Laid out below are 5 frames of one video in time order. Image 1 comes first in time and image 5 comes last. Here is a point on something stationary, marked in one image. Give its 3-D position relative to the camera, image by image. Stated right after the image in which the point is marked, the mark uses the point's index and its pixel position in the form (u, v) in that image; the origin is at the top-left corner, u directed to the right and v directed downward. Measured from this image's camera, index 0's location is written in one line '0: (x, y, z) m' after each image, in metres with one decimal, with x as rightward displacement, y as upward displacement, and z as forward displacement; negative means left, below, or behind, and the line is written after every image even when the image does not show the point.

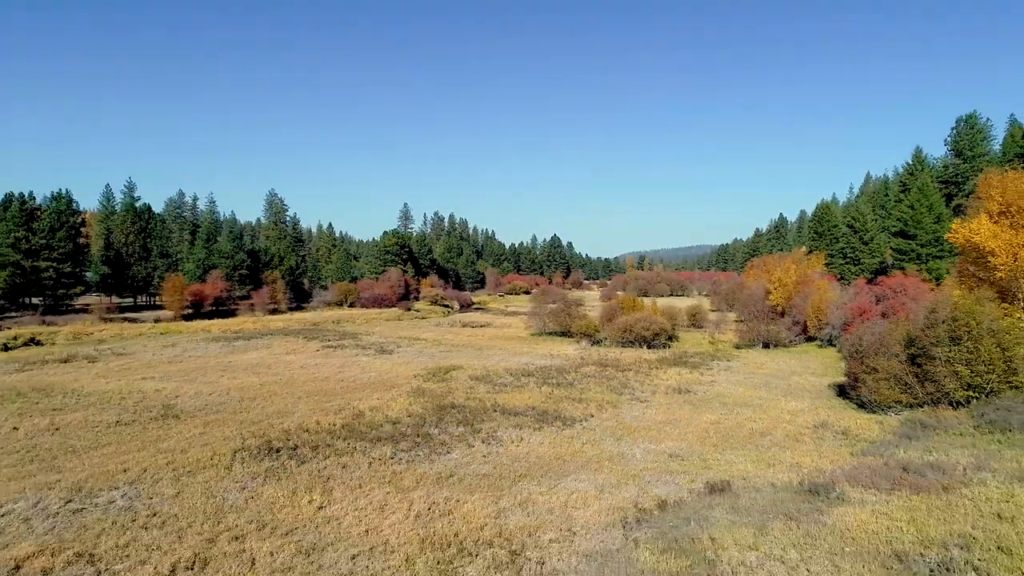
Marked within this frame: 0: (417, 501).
0: (-2.3, -5.1, +16.7) m
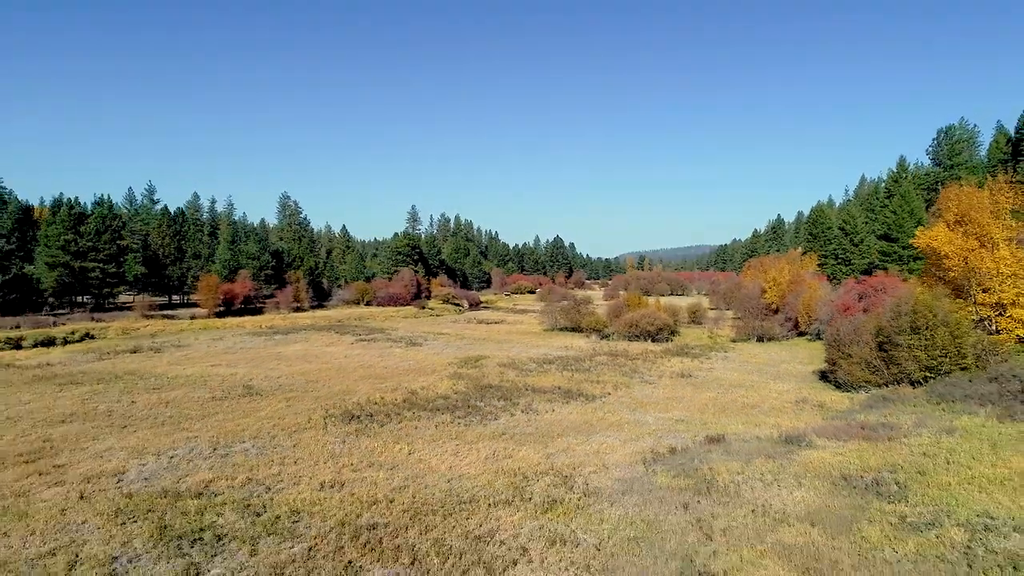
0: (-0.9, -5.0, +21.5) m
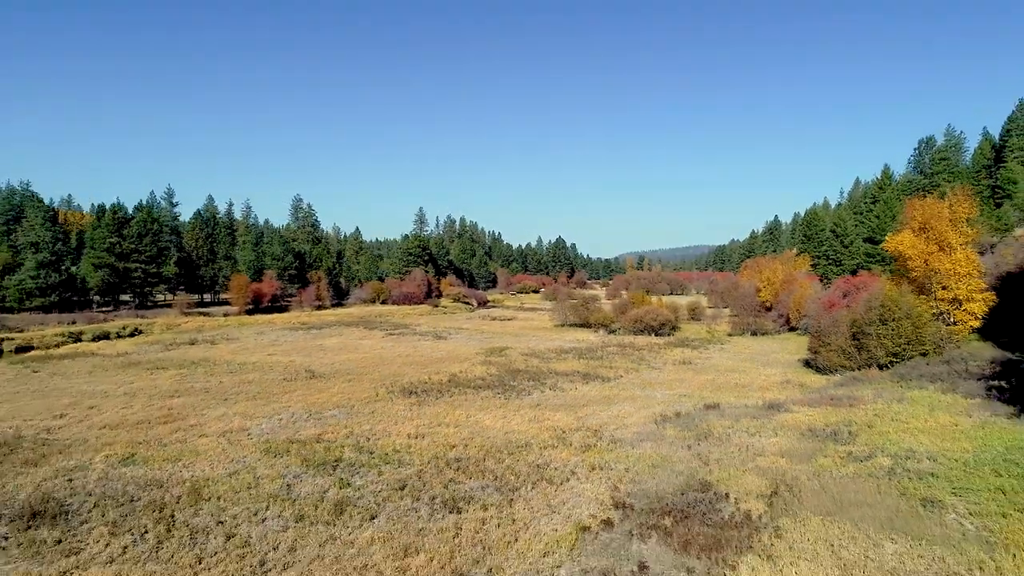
0: (+0.5, -4.9, +26.7) m
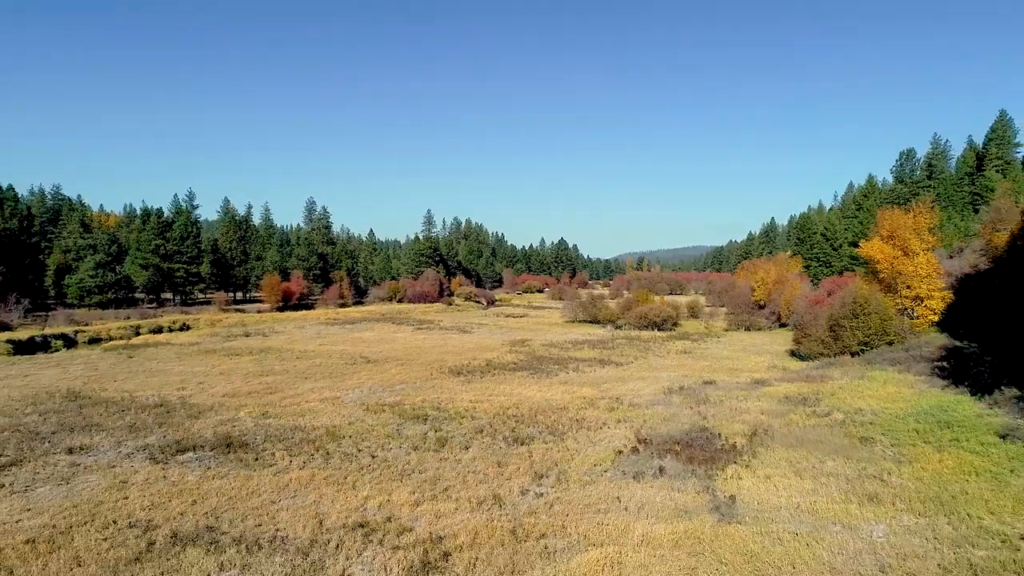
0: (+2.2, -4.8, +32.9) m
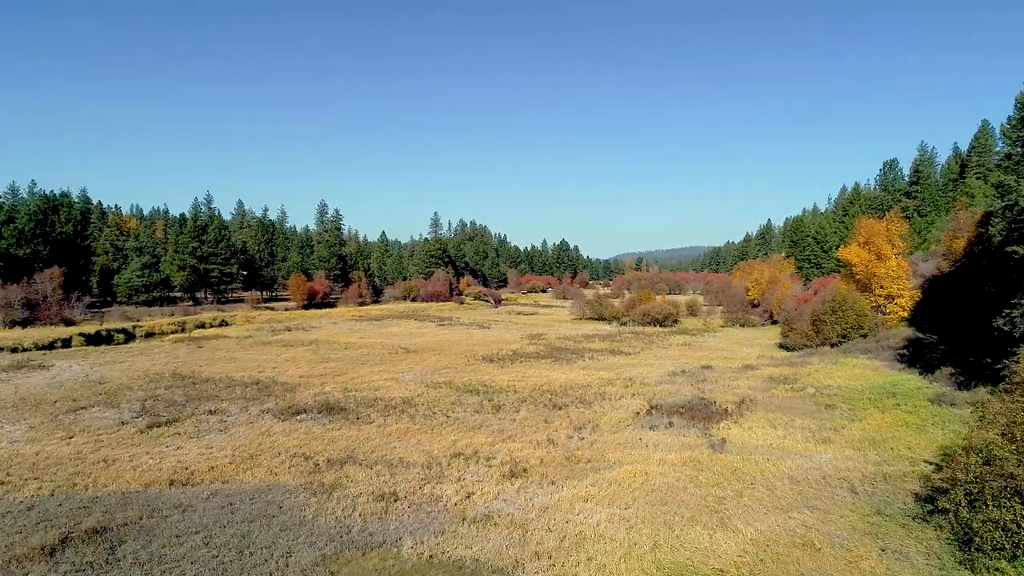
0: (+3.8, -4.7, +38.8) m
